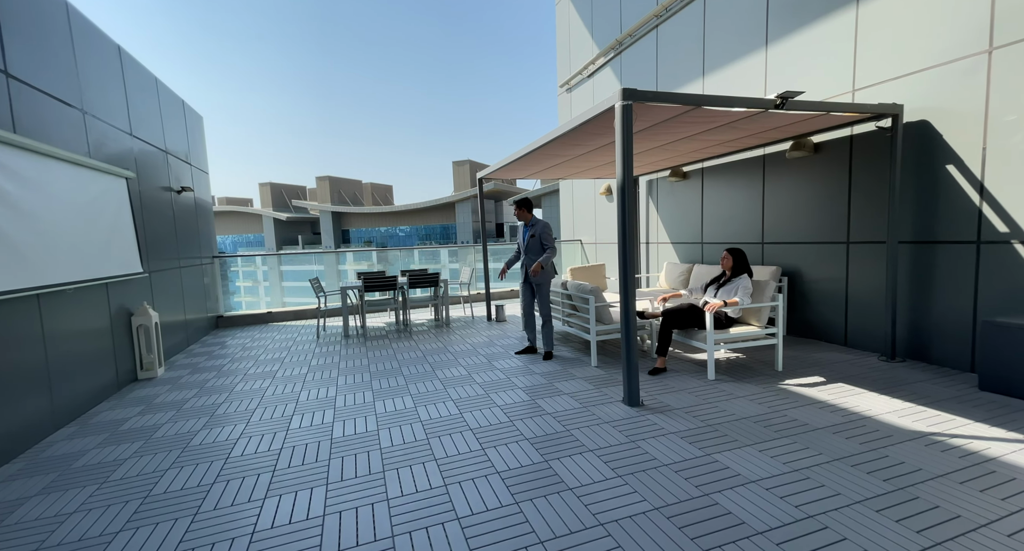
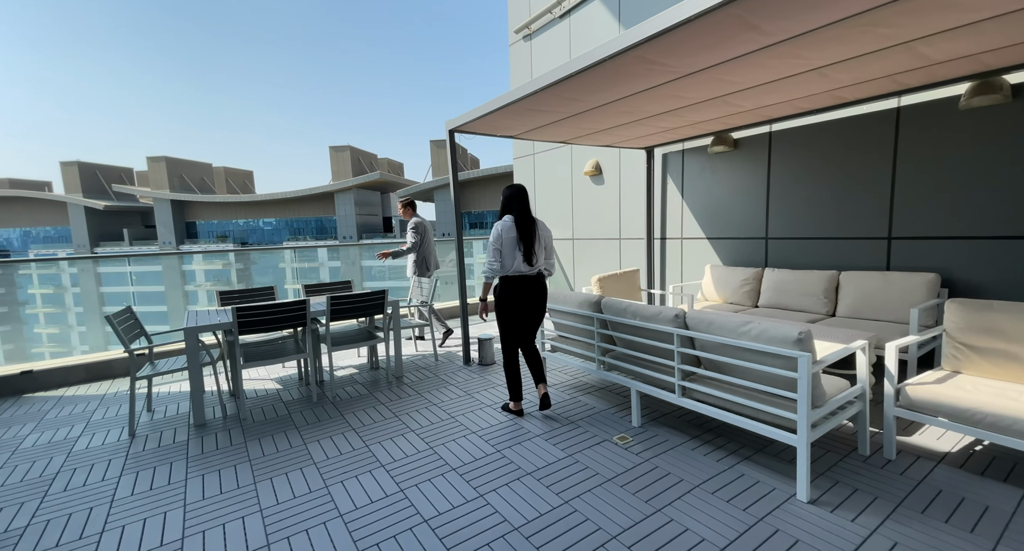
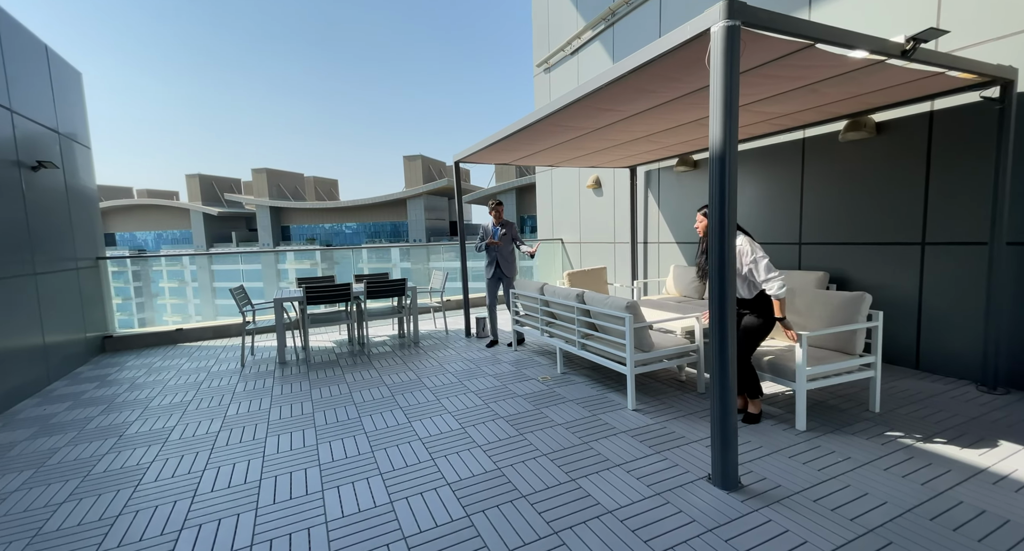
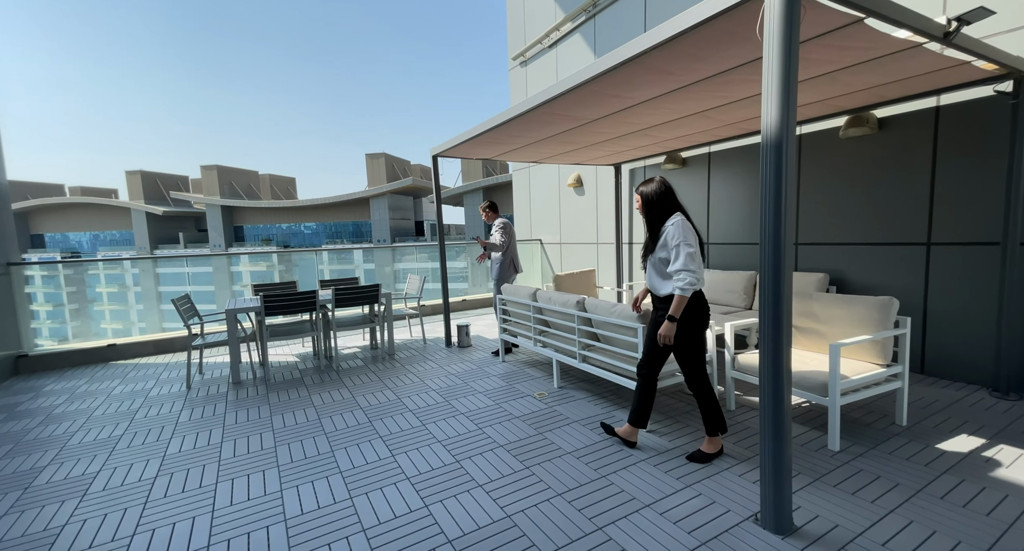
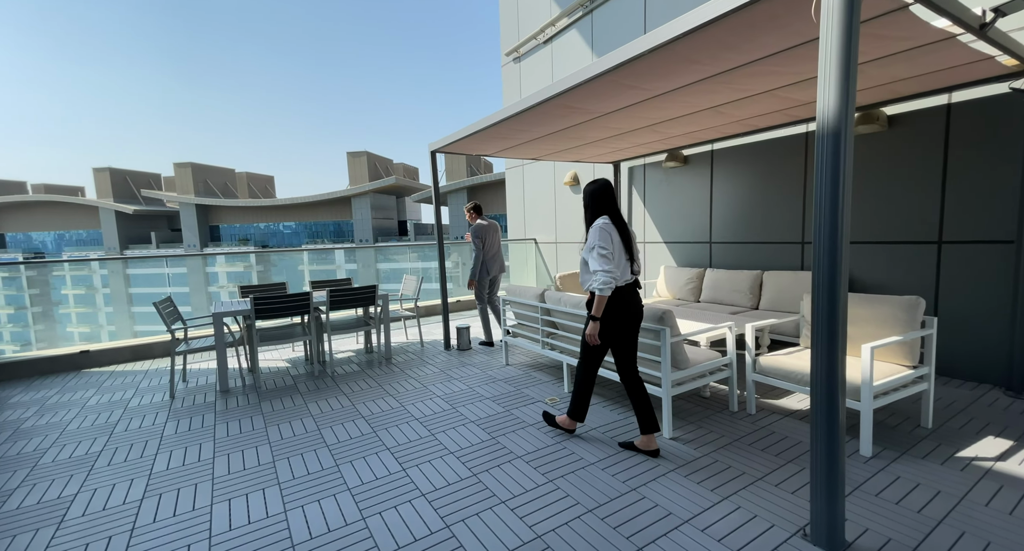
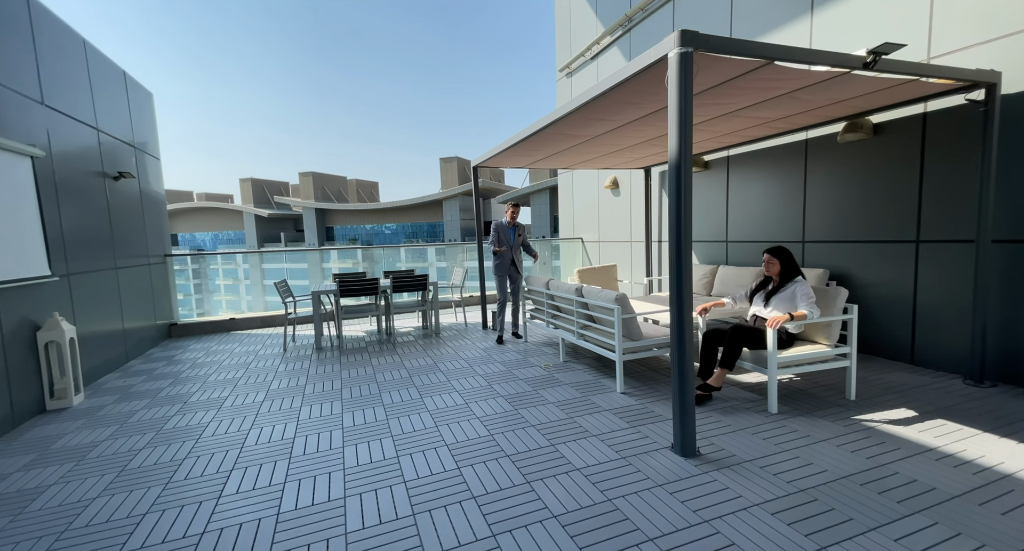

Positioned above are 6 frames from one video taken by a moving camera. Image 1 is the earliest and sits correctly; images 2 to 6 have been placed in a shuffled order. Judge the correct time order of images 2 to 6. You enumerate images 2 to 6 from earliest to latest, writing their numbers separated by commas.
6, 3, 4, 5, 2
